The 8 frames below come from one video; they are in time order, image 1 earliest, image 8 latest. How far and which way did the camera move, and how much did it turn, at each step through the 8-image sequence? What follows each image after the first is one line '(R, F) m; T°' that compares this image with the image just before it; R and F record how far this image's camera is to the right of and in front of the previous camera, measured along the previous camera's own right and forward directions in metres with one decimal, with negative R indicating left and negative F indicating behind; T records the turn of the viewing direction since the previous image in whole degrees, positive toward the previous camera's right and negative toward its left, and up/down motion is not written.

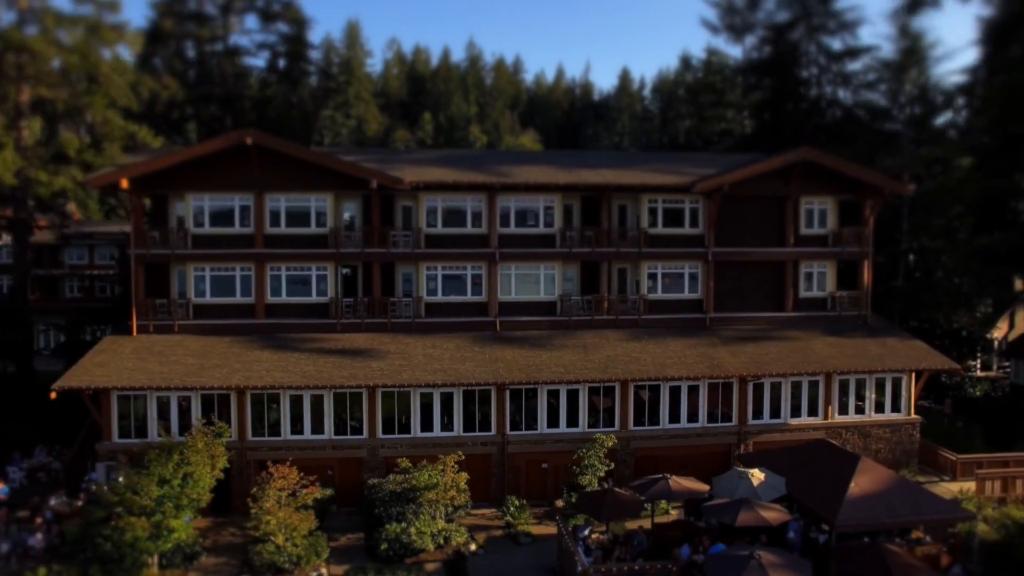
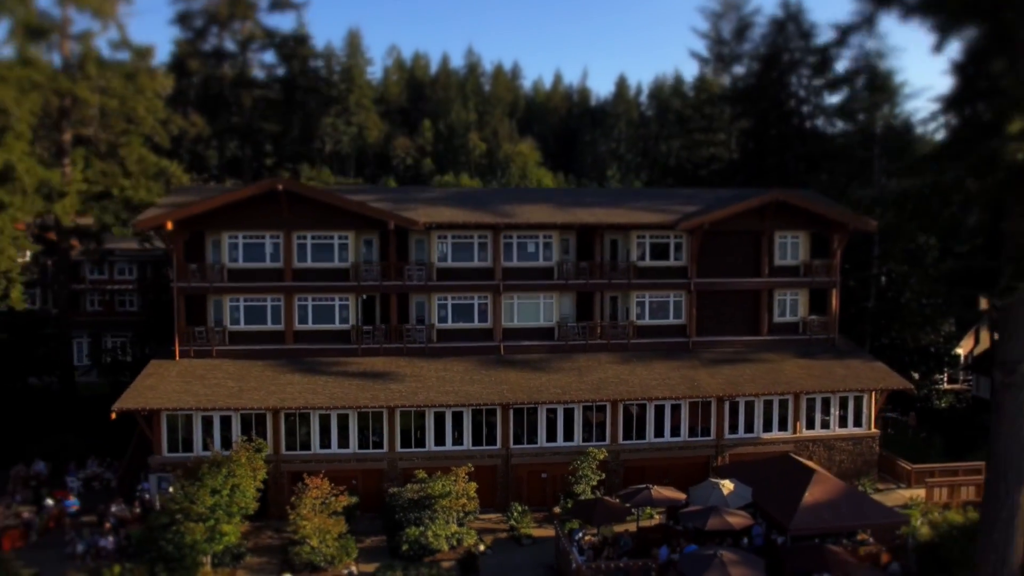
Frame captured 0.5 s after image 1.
(-0.1, -2.4) m; 0°
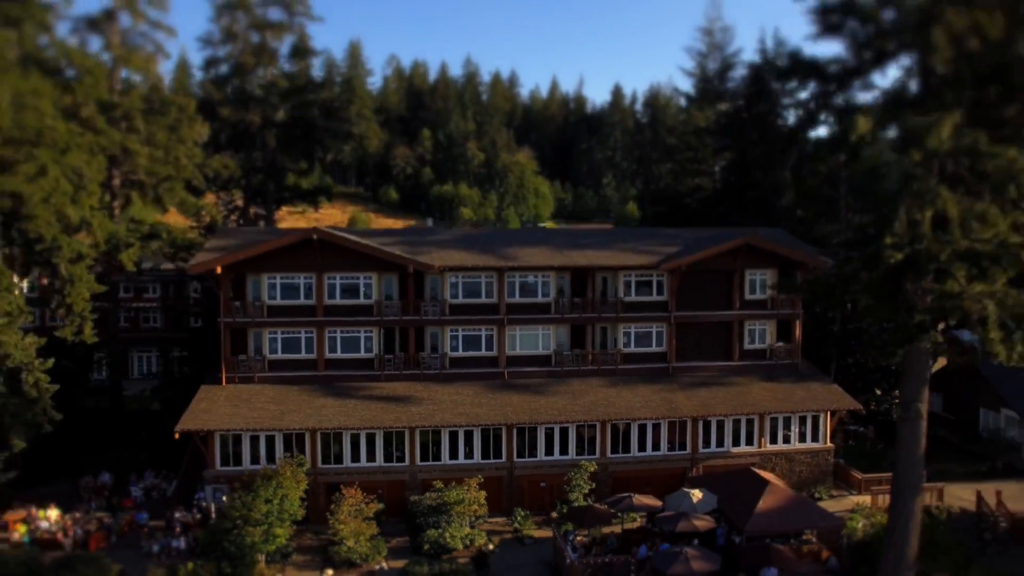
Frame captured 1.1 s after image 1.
(-0.2, -3.4) m; 0°
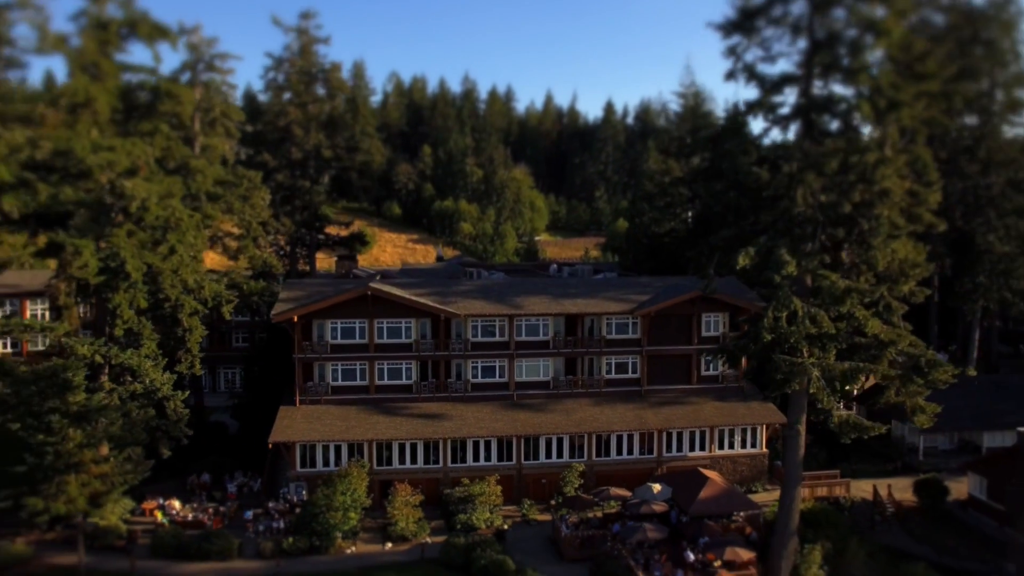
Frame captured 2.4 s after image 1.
(-0.6, -7.8) m; 0°
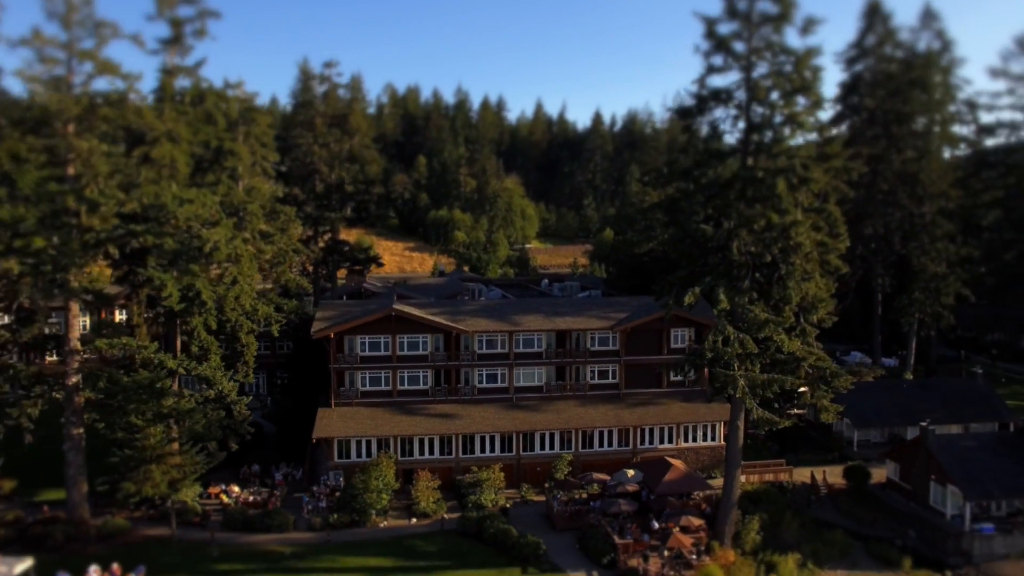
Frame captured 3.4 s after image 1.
(-0.5, -6.7) m; +1°
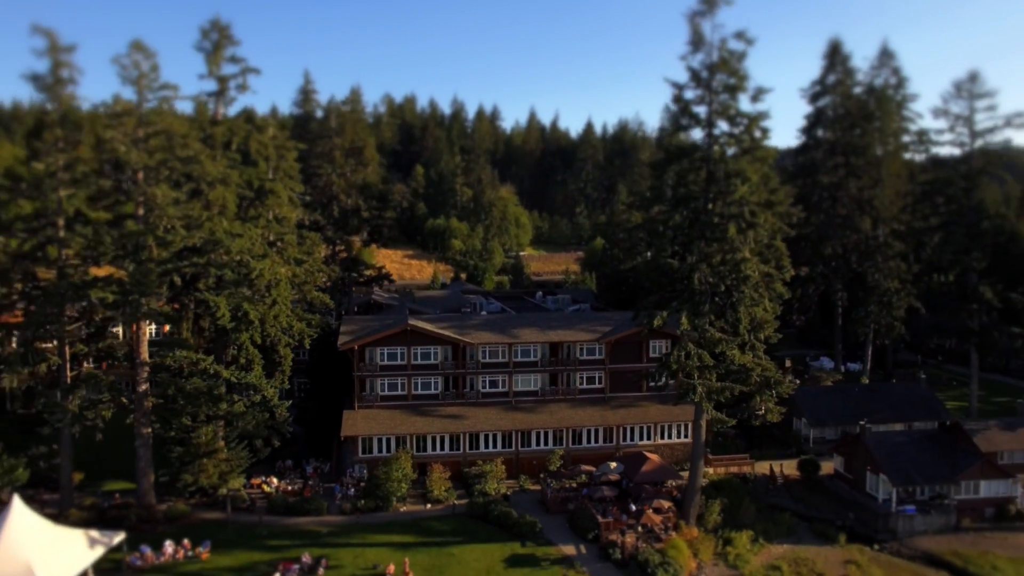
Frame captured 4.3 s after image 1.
(-0.4, -6.2) m; +1°
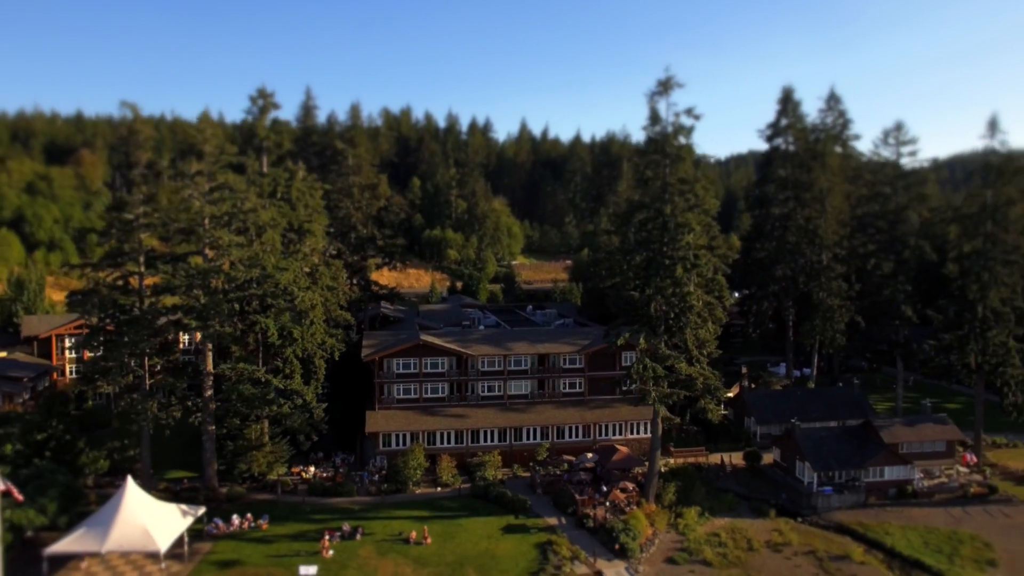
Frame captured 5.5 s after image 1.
(-0.2, -9.2) m; +1°
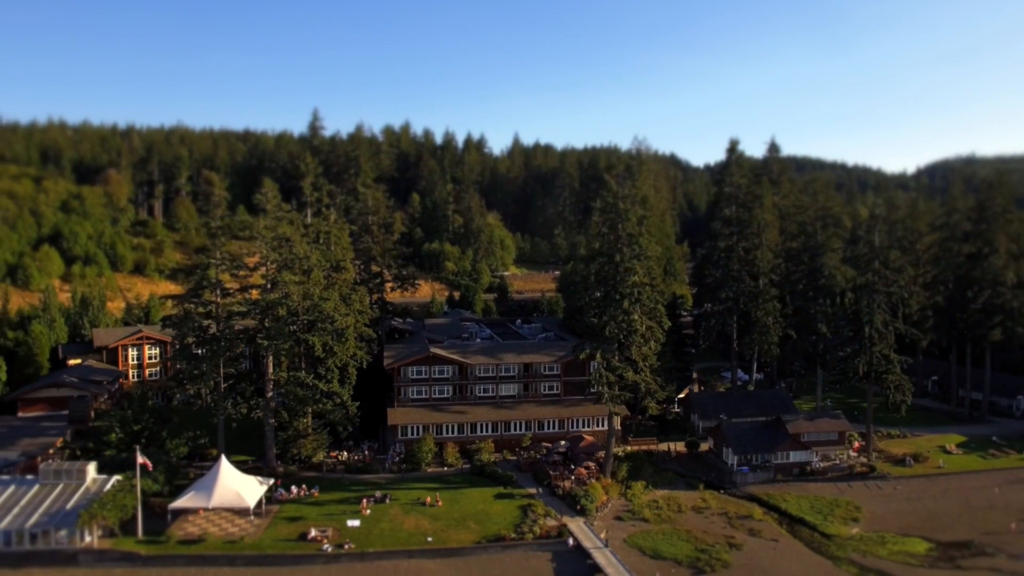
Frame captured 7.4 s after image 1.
(+0.3, -14.4) m; 0°
